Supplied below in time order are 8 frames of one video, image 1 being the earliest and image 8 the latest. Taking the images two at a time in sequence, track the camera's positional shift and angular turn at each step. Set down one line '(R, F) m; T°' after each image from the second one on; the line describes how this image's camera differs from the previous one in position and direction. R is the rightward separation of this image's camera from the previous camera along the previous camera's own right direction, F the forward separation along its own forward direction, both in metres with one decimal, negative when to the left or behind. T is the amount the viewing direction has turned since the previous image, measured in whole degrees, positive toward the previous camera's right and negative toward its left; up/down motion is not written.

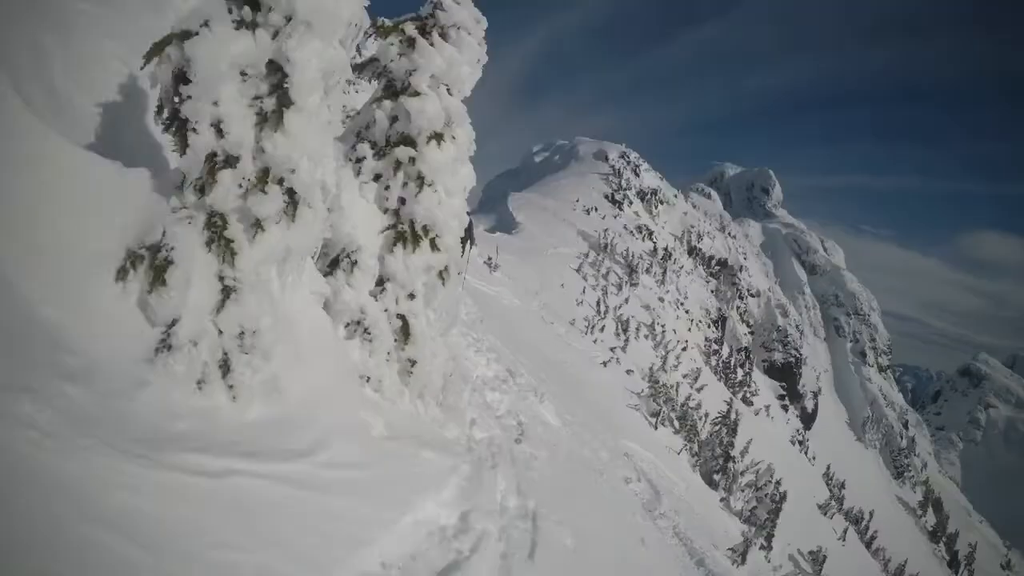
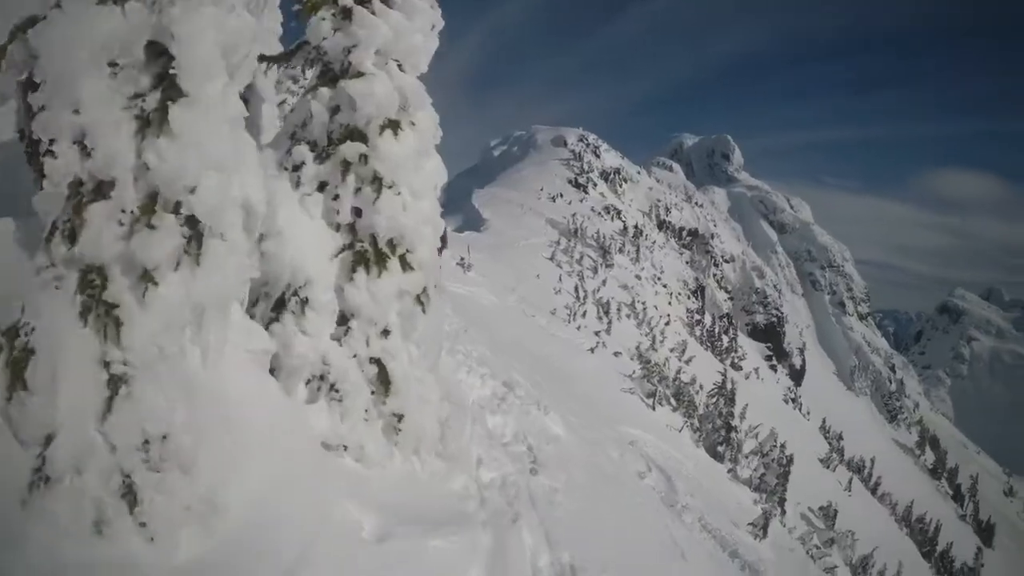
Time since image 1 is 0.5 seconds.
(-0.2, +1.3) m; +3°
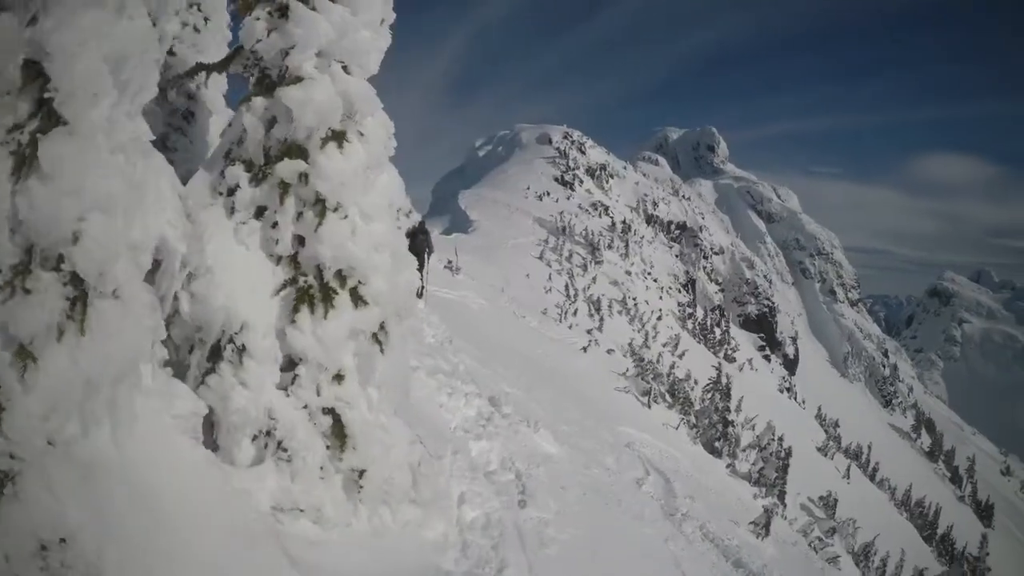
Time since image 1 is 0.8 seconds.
(+0.2, +0.6) m; +1°
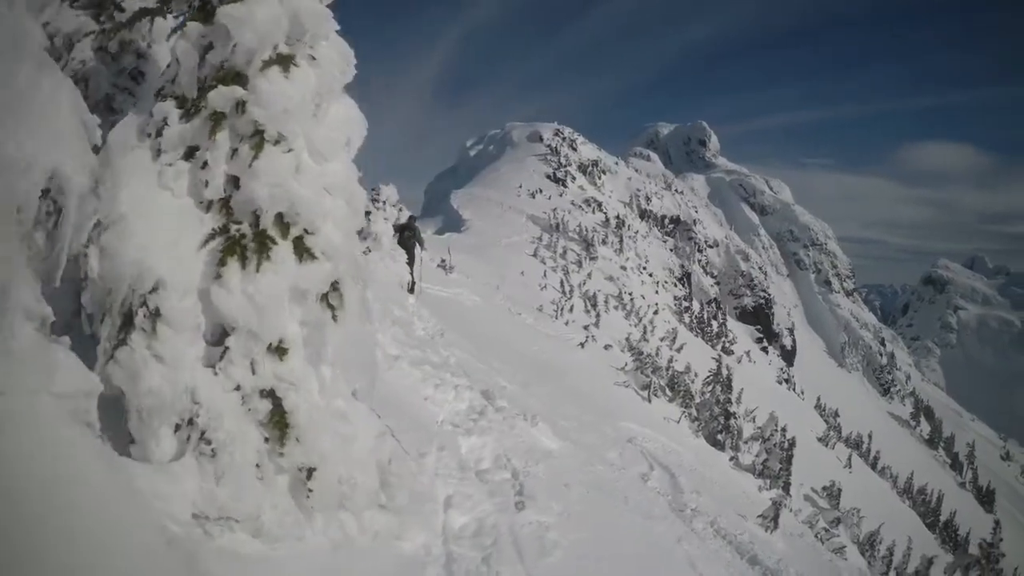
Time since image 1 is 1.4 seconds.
(0.0, +0.9) m; +1°
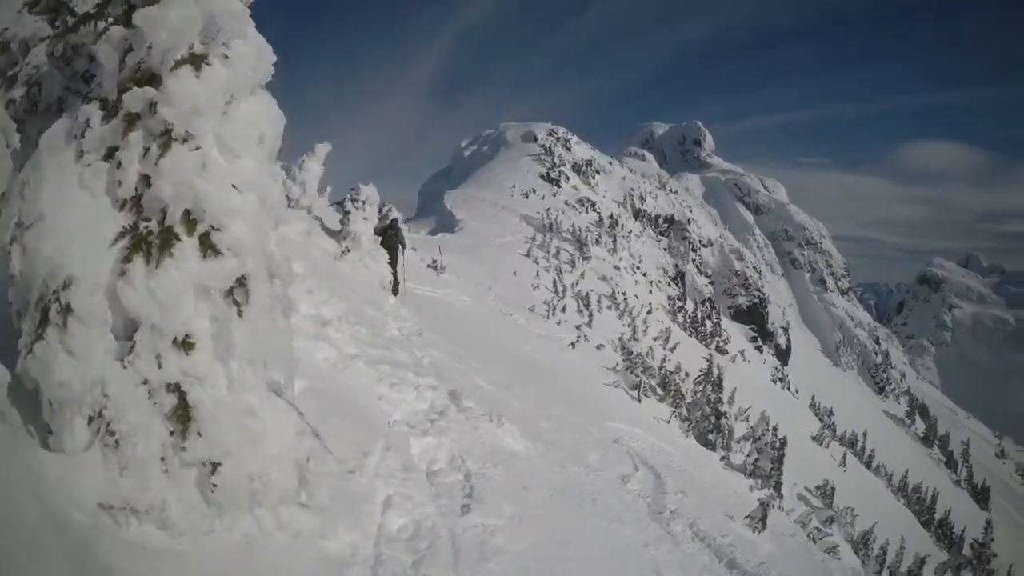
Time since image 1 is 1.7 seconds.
(+0.6, +0.3) m; 0°
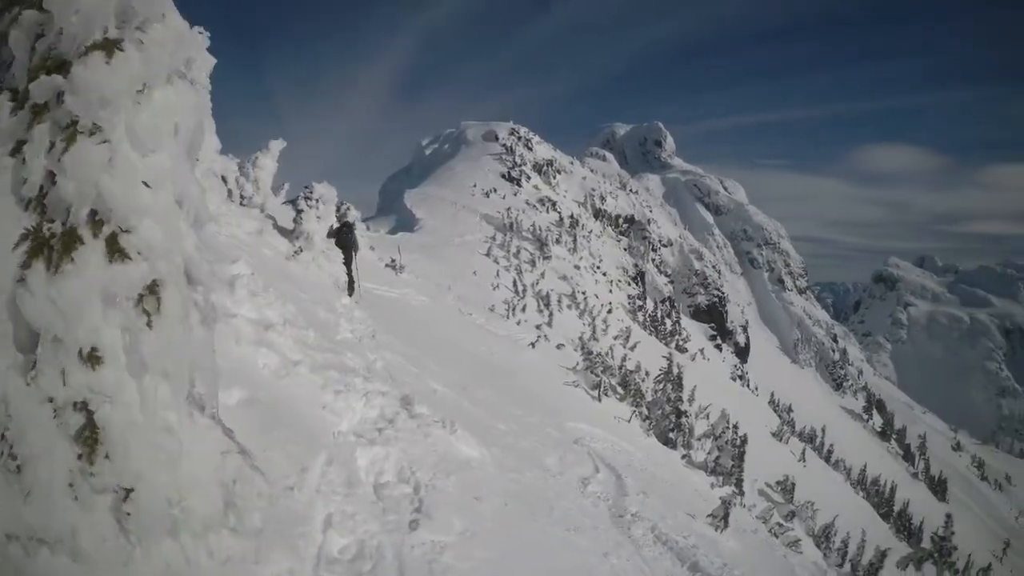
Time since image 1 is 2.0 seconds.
(+0.1, +0.3) m; +4°
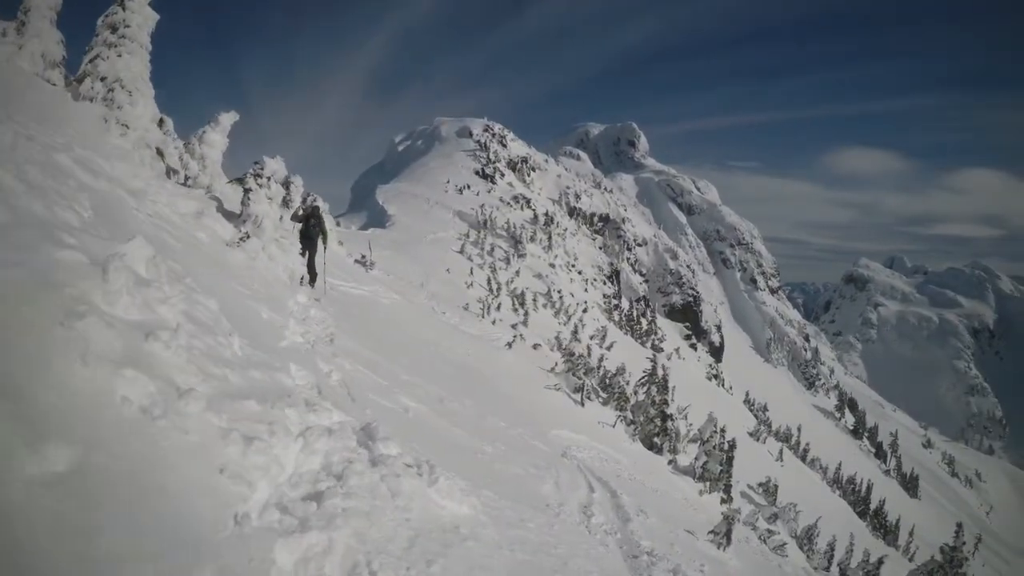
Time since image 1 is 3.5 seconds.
(-0.4, +2.7) m; +3°
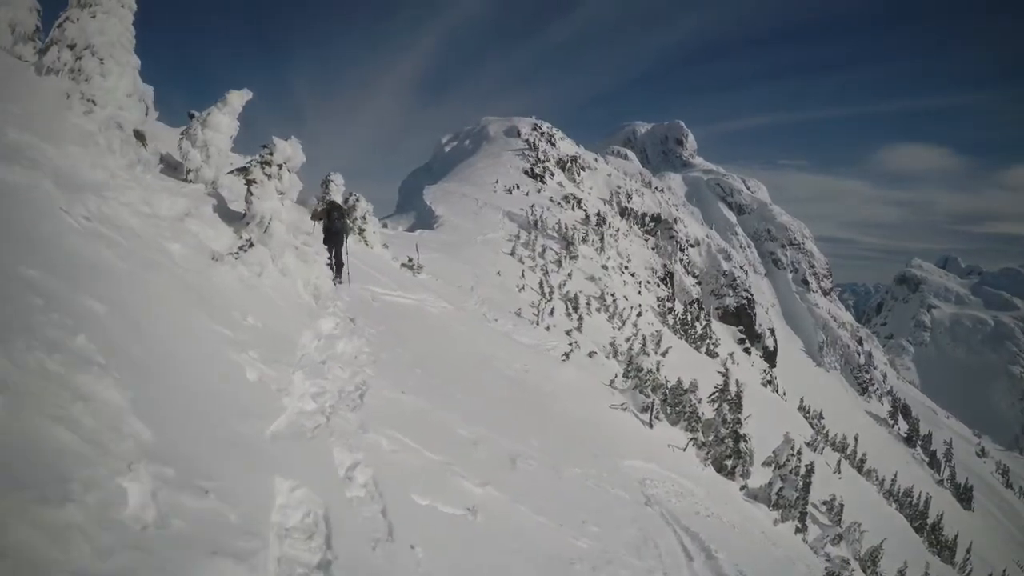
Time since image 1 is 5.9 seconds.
(-1.1, +4.2) m; -5°
